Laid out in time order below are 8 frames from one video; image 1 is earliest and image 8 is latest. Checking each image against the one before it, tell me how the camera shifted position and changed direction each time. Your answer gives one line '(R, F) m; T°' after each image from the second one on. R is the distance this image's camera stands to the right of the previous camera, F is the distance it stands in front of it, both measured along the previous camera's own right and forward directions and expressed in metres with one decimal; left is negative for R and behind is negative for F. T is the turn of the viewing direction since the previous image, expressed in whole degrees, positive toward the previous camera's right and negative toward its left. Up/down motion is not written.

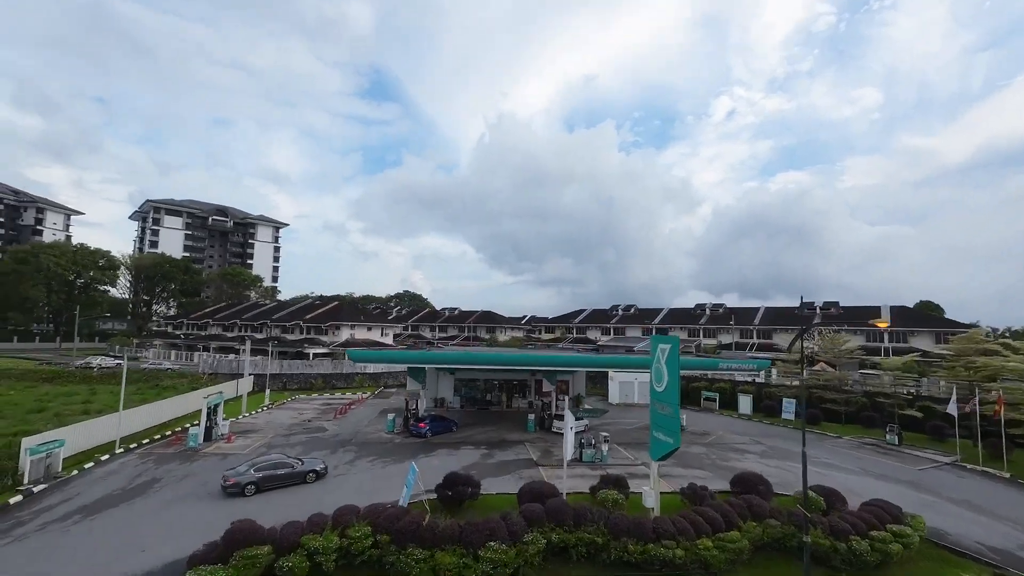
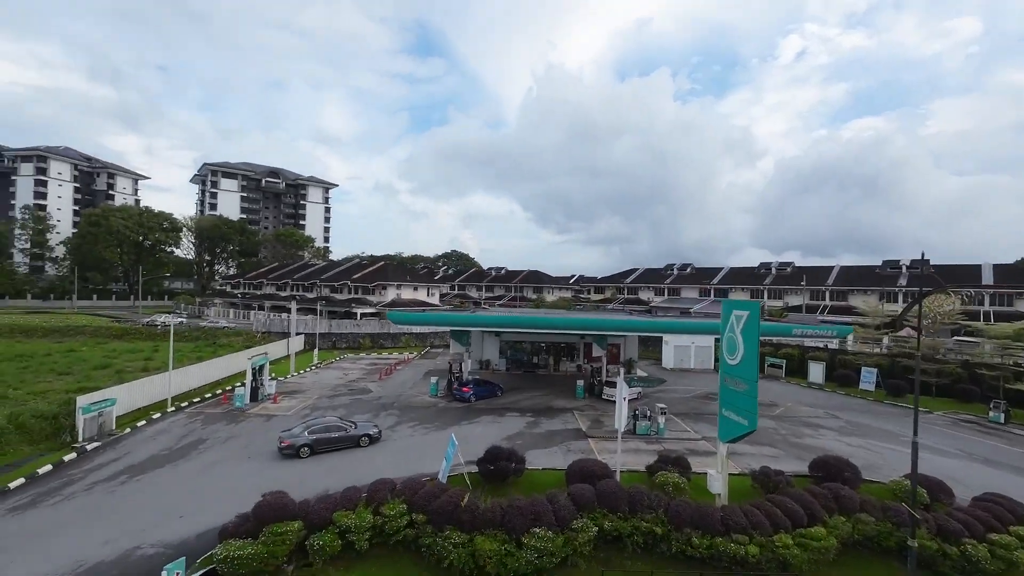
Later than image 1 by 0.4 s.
(0.0, +2.0) m; -6°
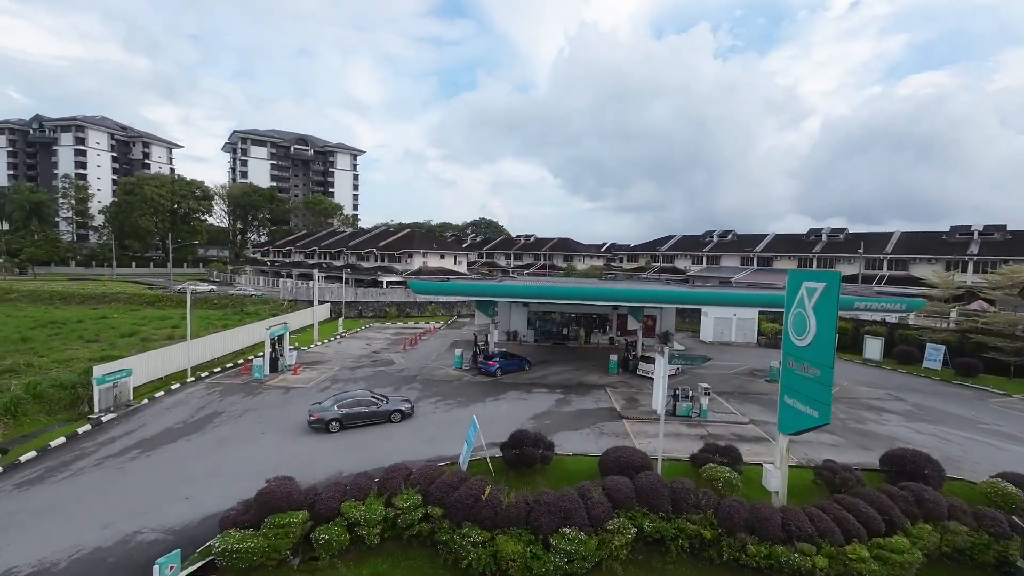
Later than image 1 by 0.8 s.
(0.0, +1.8) m; -3°
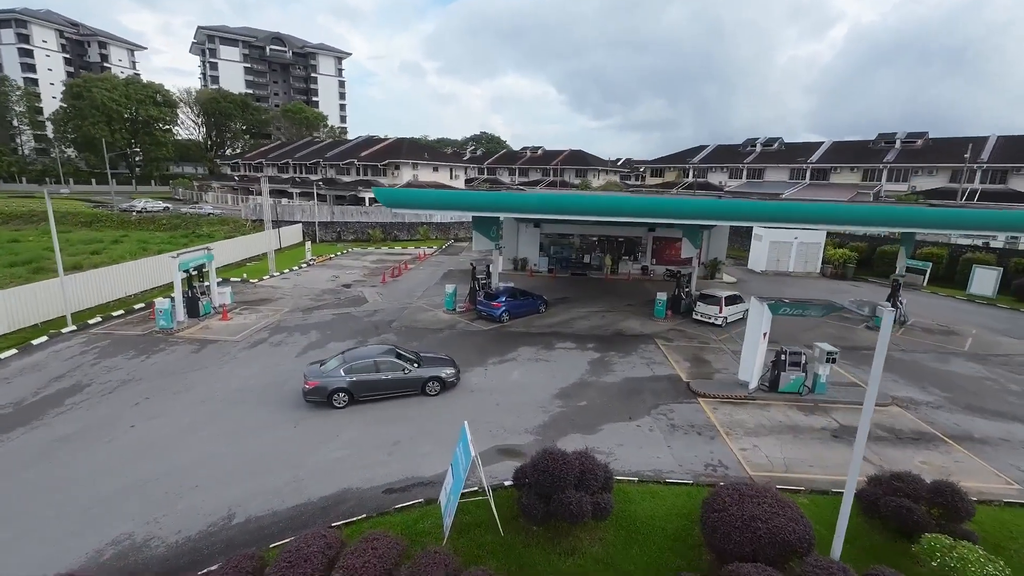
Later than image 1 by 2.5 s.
(-0.3, +7.2) m; 0°
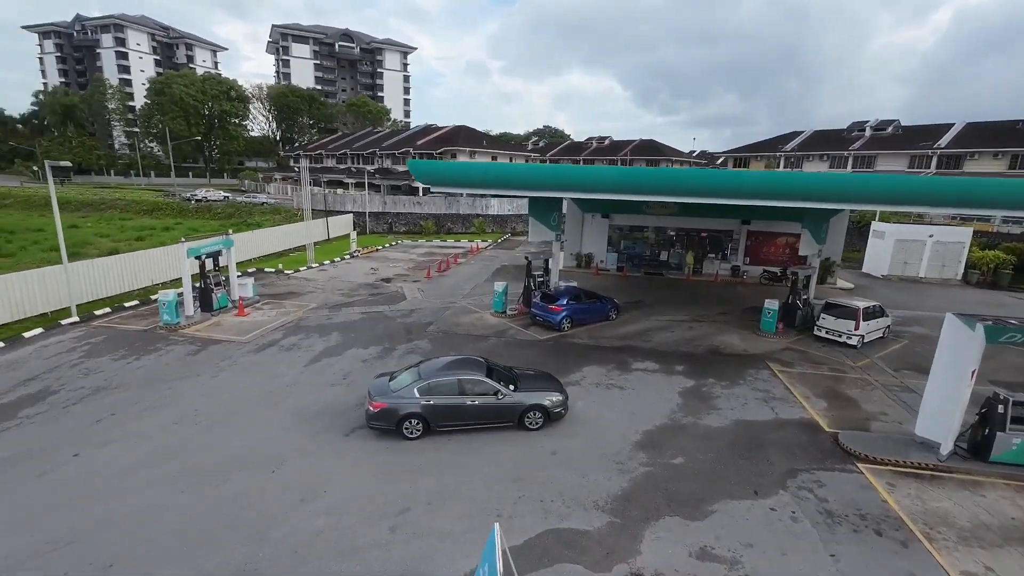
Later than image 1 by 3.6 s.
(-0.1, +3.5) m; -7°
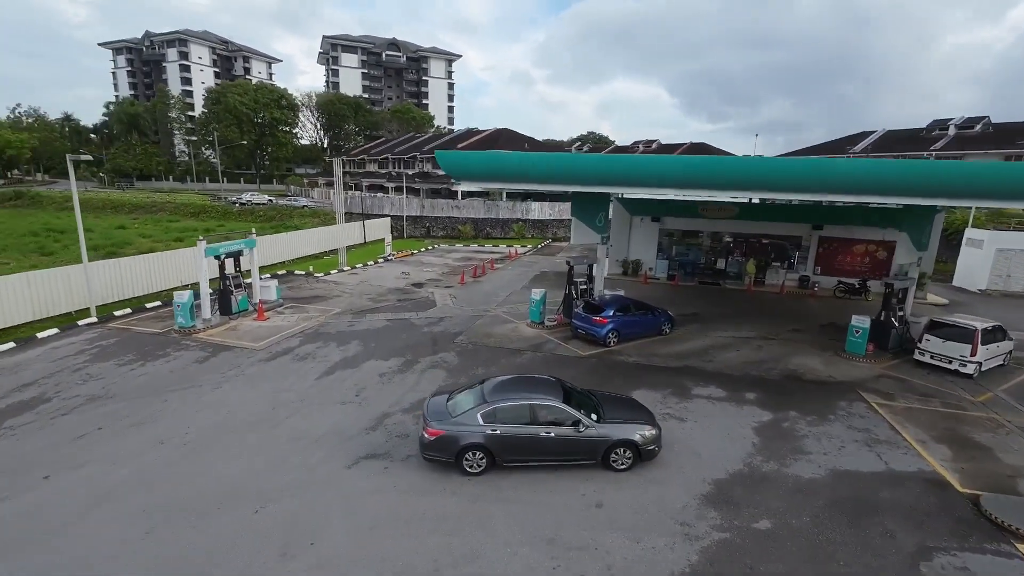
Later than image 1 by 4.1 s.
(0.0, +1.6) m; -5°
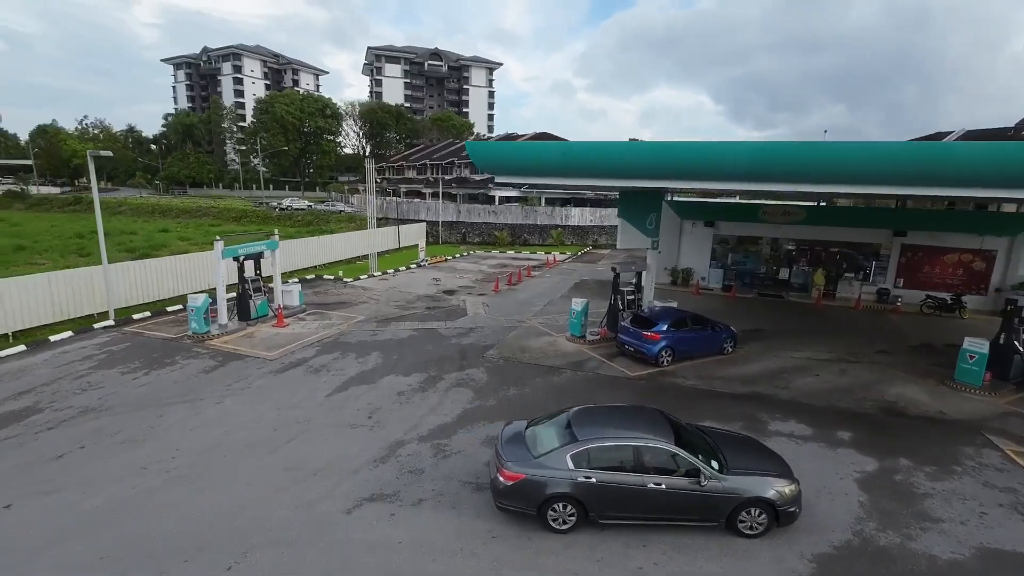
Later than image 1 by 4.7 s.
(0.0, +1.5) m; -4°
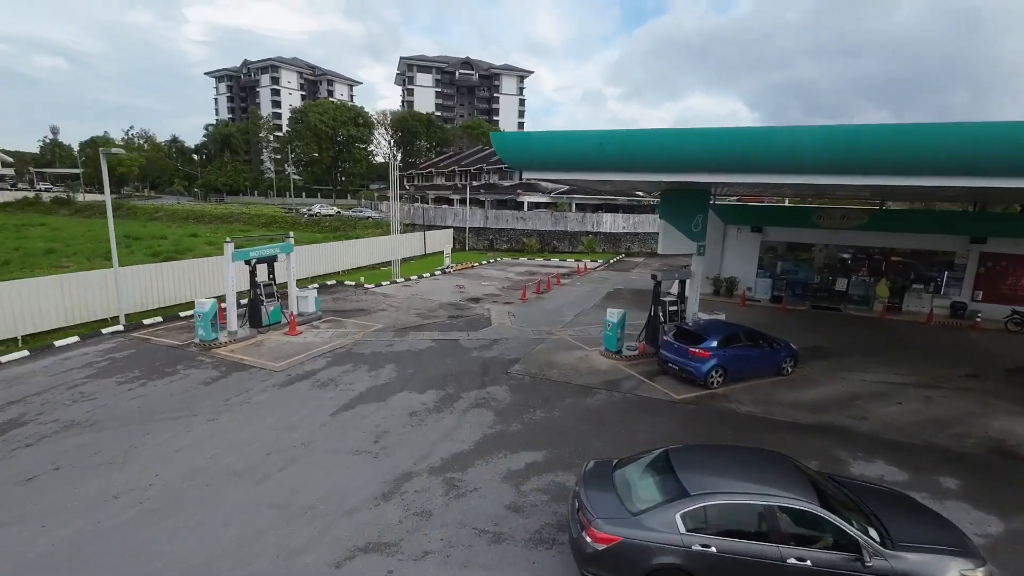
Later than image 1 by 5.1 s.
(0.0, +1.2) m; -3°
